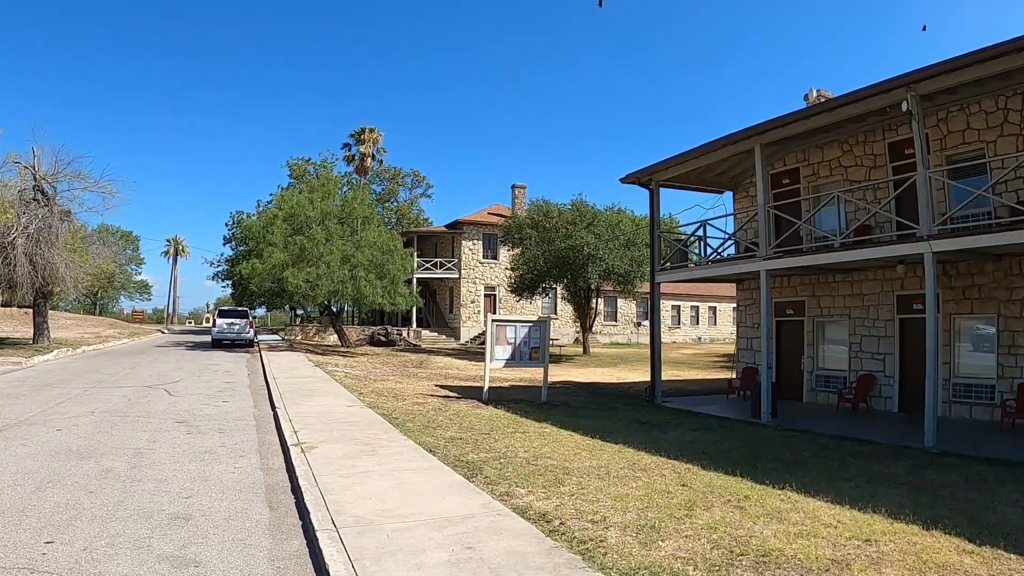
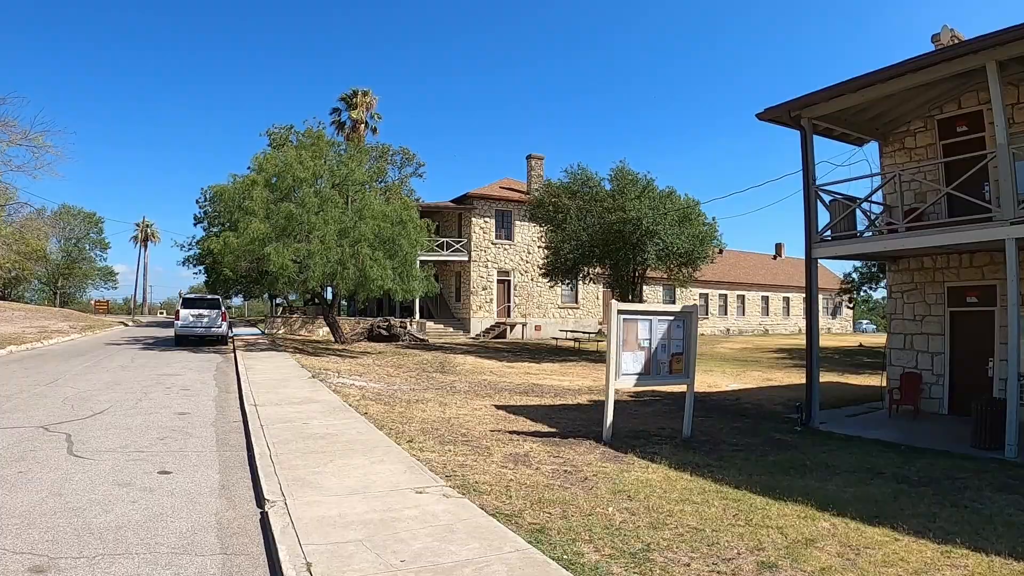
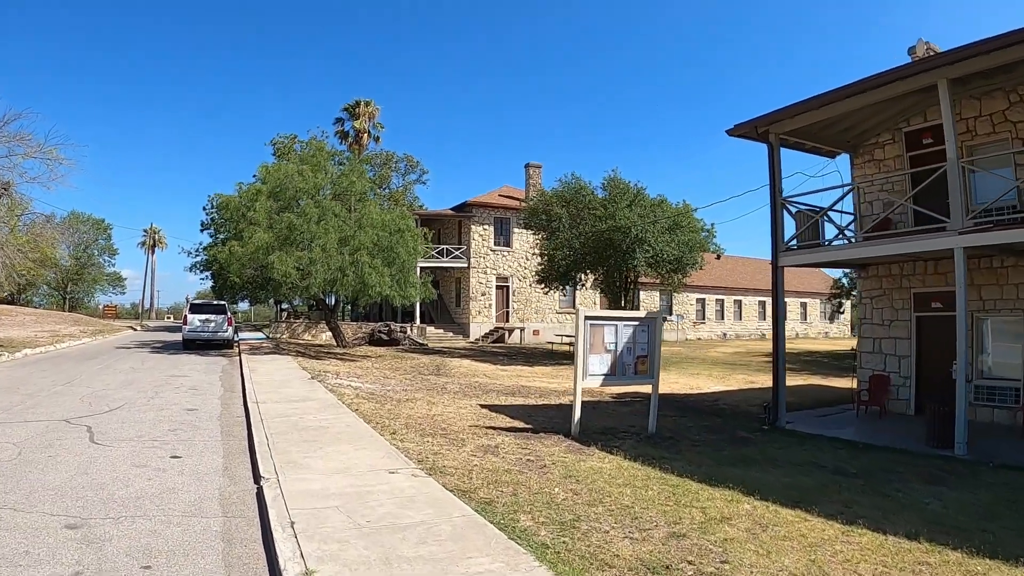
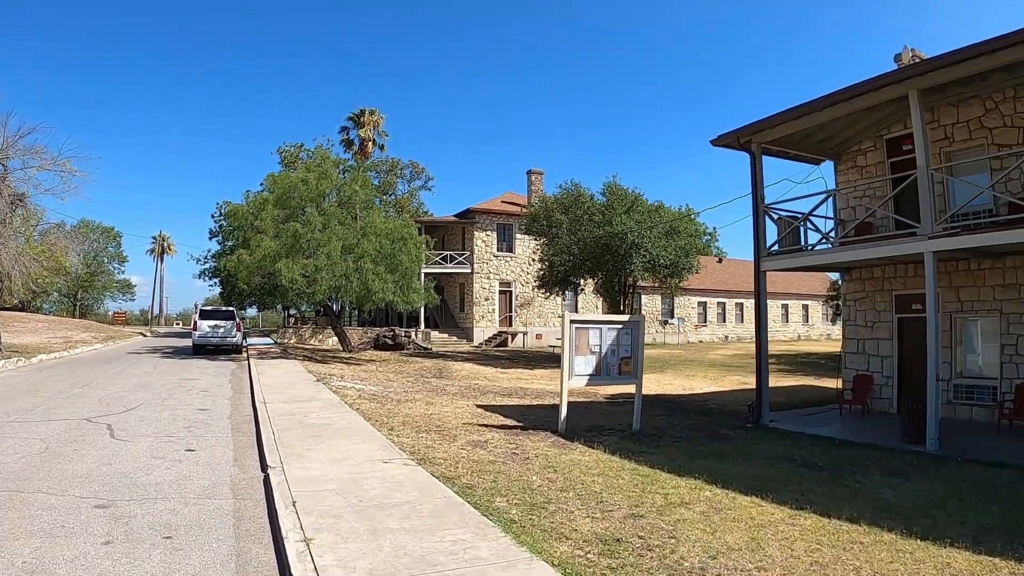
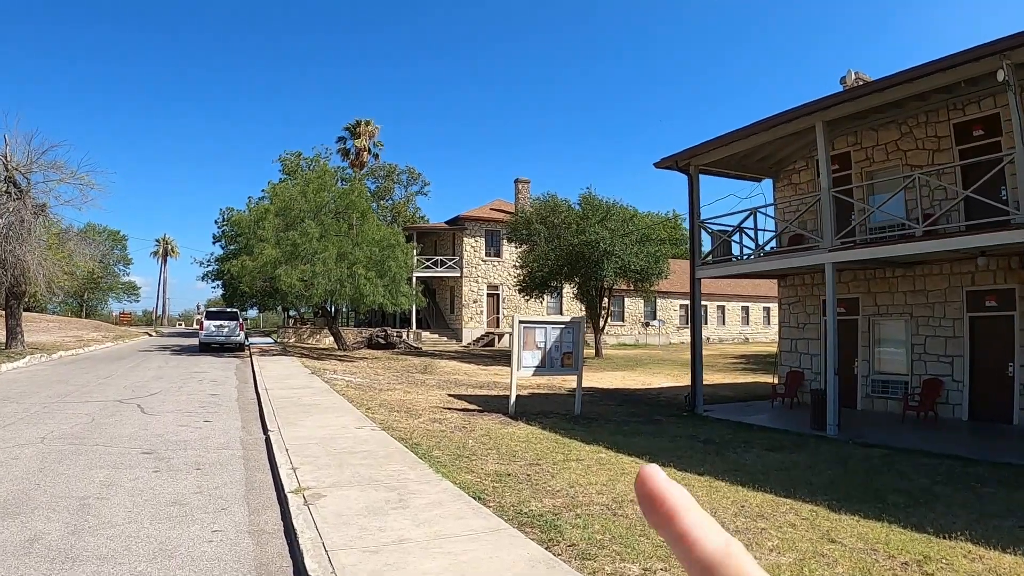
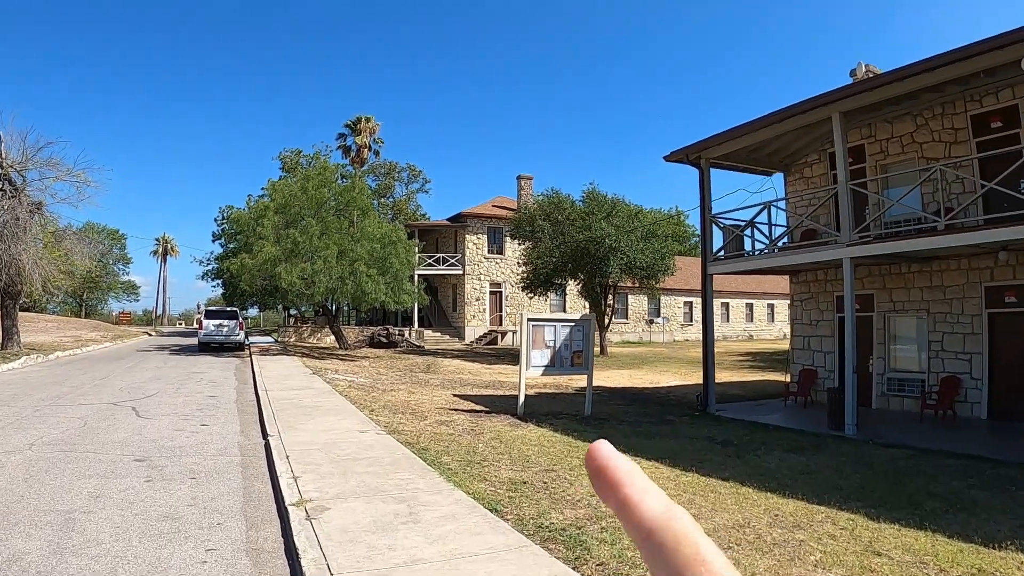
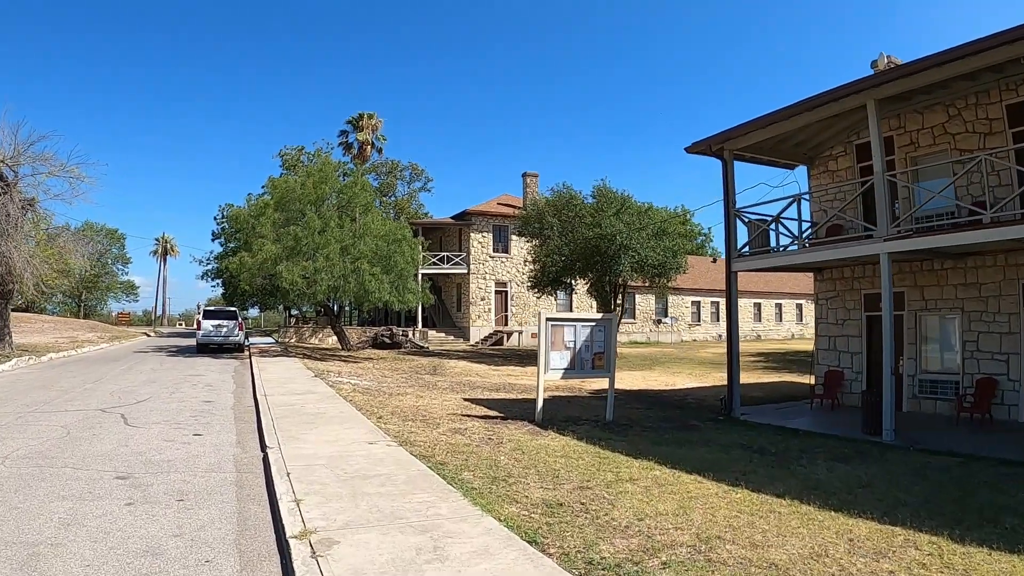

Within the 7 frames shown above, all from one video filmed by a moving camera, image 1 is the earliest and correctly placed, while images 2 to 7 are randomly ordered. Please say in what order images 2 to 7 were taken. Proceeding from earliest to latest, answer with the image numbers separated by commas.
5, 6, 7, 4, 3, 2
